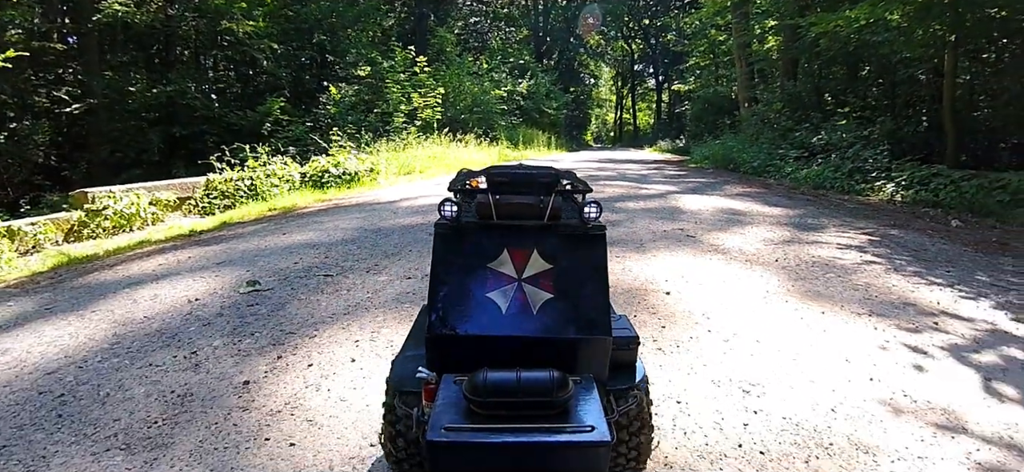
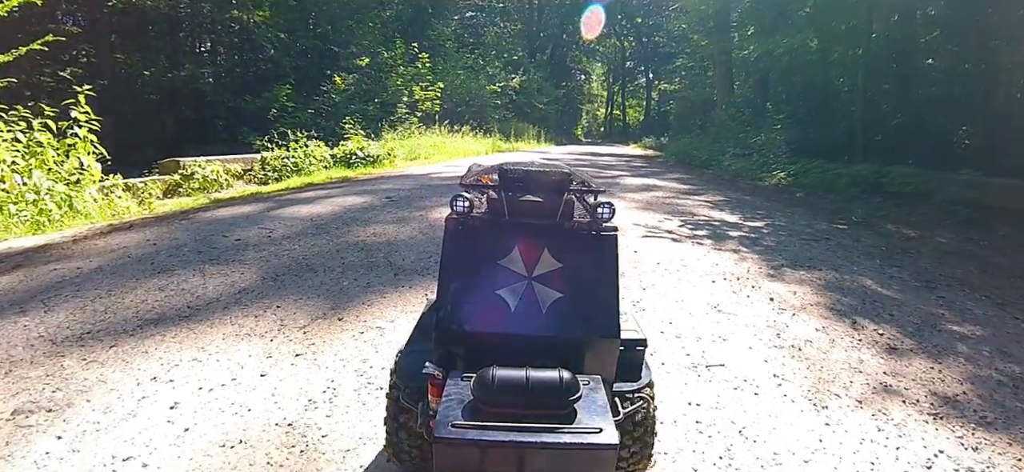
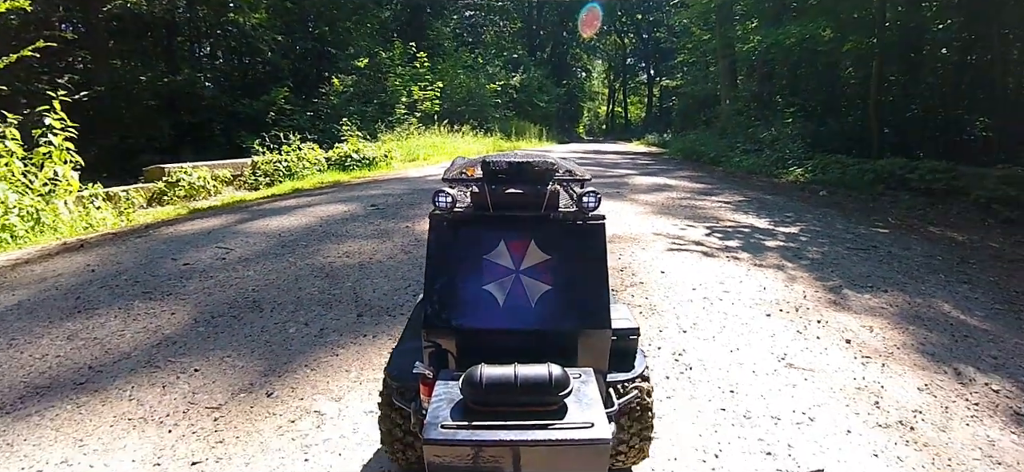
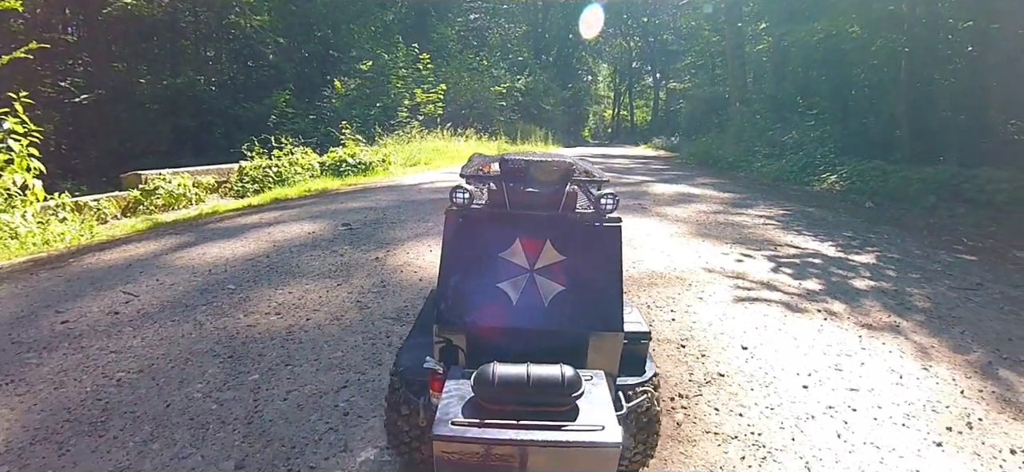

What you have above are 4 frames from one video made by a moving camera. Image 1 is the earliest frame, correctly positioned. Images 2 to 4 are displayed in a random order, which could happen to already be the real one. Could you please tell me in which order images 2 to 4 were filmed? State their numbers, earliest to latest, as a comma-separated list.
4, 3, 2
